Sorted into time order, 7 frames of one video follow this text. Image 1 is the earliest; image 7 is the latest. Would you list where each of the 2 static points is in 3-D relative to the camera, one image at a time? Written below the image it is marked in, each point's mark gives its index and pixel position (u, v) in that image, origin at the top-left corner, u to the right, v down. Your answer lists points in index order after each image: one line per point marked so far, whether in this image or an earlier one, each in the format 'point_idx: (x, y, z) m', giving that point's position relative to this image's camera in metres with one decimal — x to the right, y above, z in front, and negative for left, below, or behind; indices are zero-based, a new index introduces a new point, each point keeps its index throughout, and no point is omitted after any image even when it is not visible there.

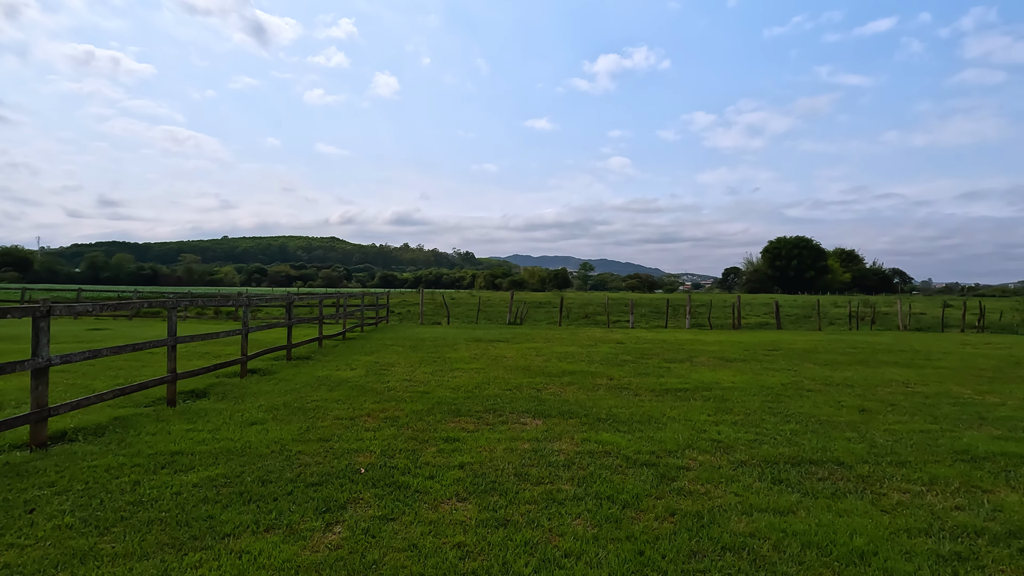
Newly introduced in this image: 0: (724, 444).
0: (+2.3, -1.7, +5.7) m
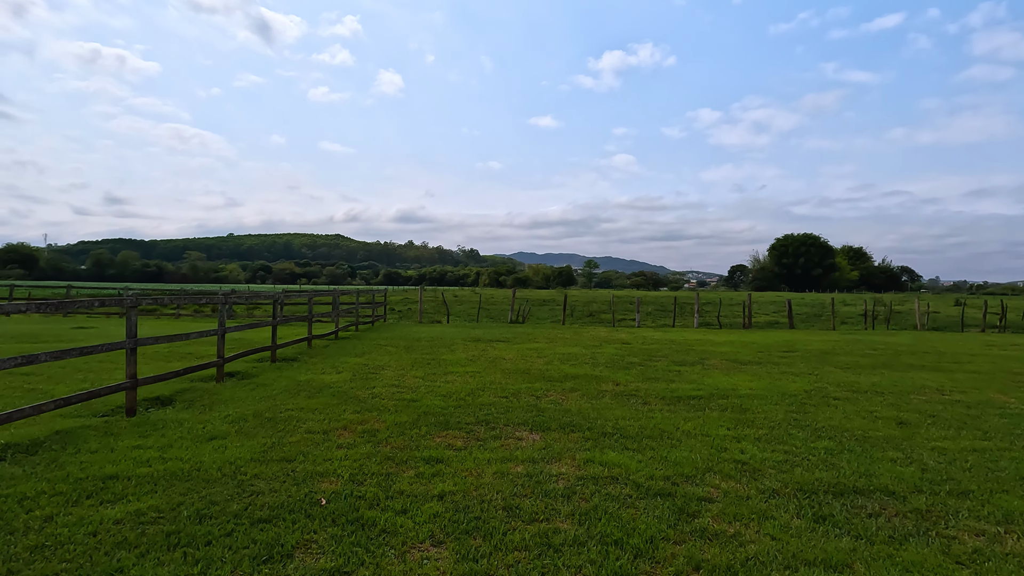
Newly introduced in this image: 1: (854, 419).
0: (+2.2, -1.7, +4.9) m
1: (+4.4, -1.7, +6.8) m
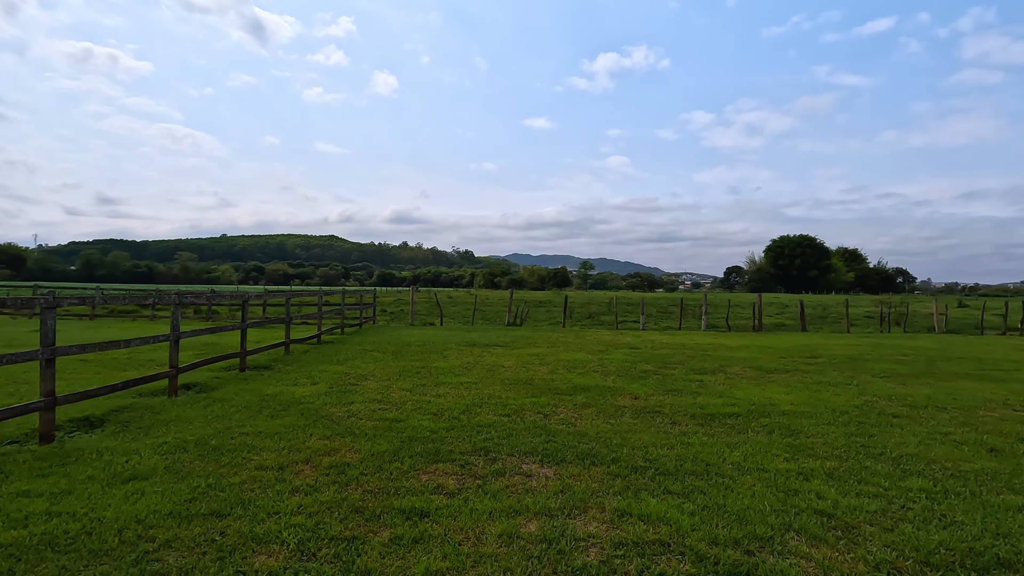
0: (+2.3, -1.6, +3.7) m
1: (+4.5, -1.7, +5.6) m
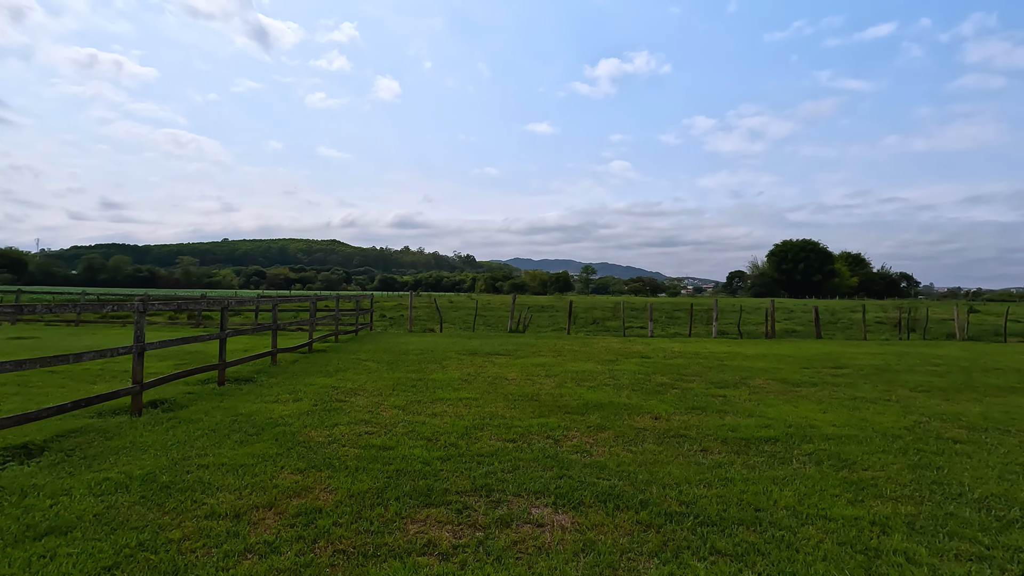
0: (+2.3, -1.7, +2.8) m
1: (+4.5, -1.7, +4.8) m
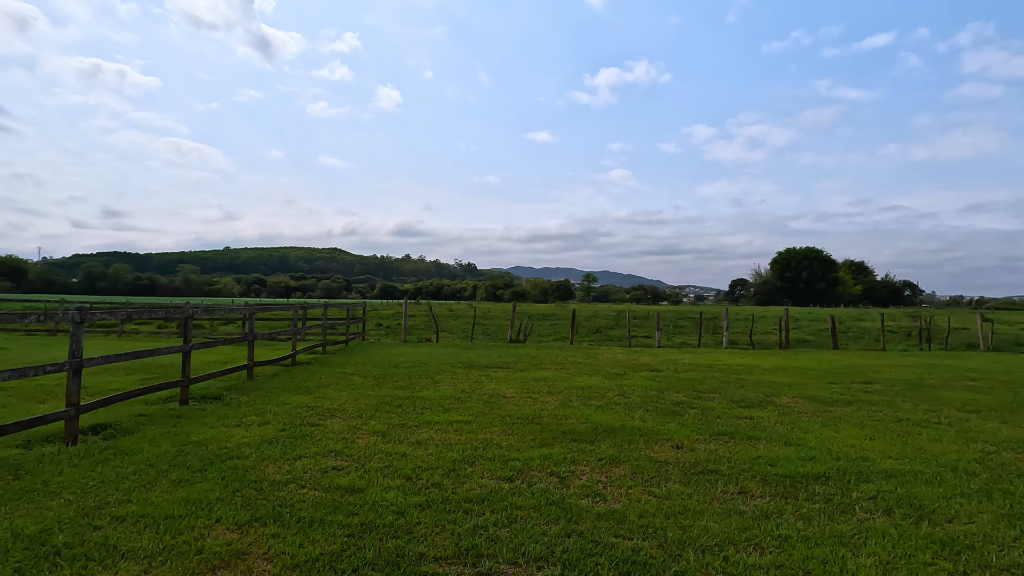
0: (+2.3, -1.7, +1.8) m
1: (+4.5, -1.8, +3.7) m
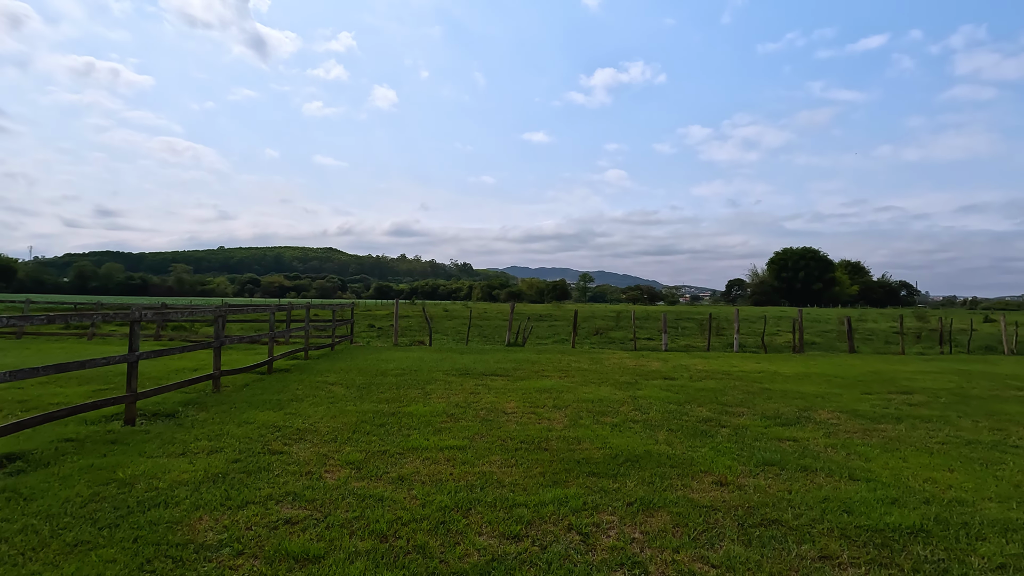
0: (+2.4, -1.7, +0.7) m
1: (+4.6, -1.8, +2.6) m
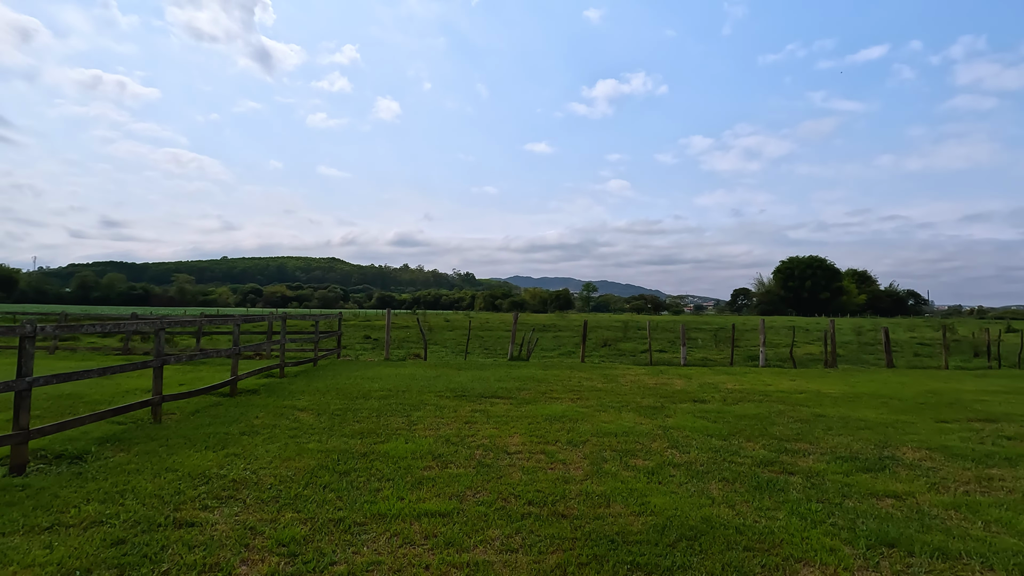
0: (+2.4, -1.6, -1.0) m
1: (+4.6, -1.7, +1.0) m
